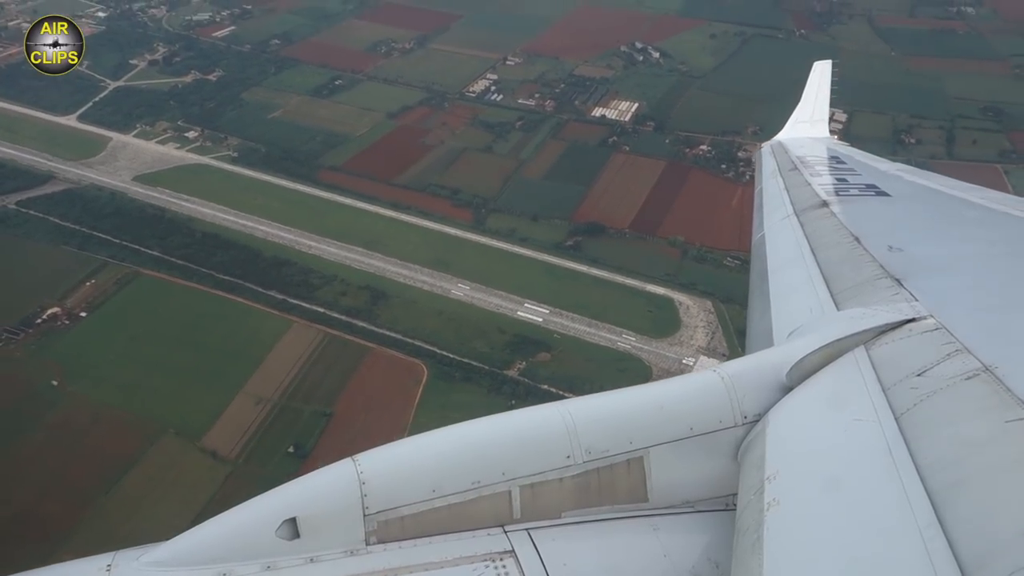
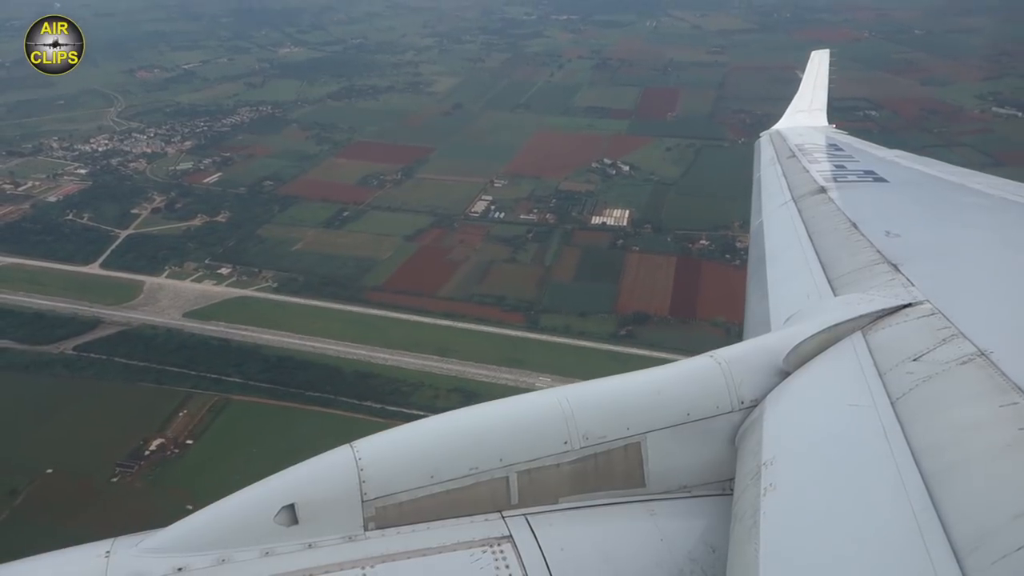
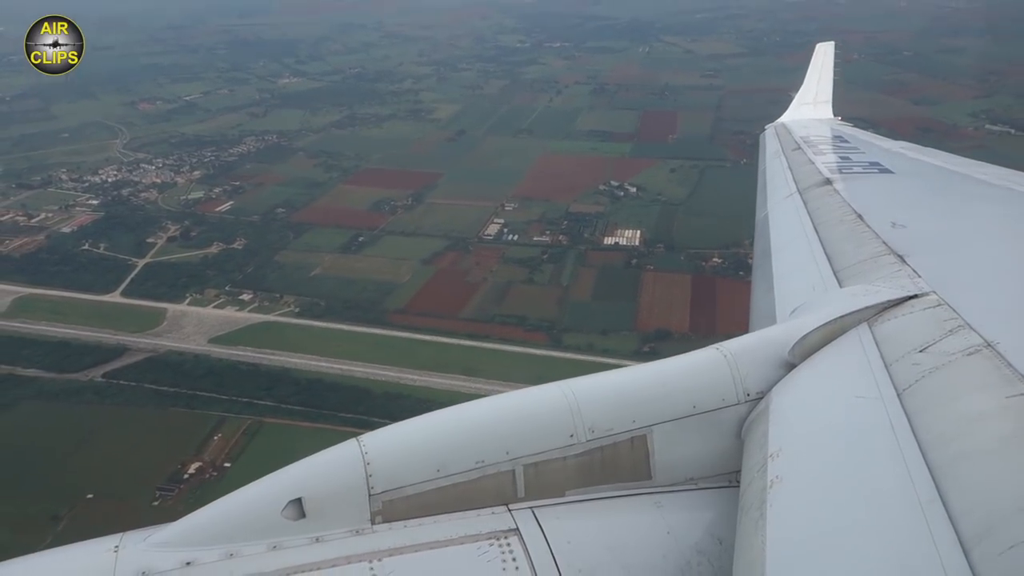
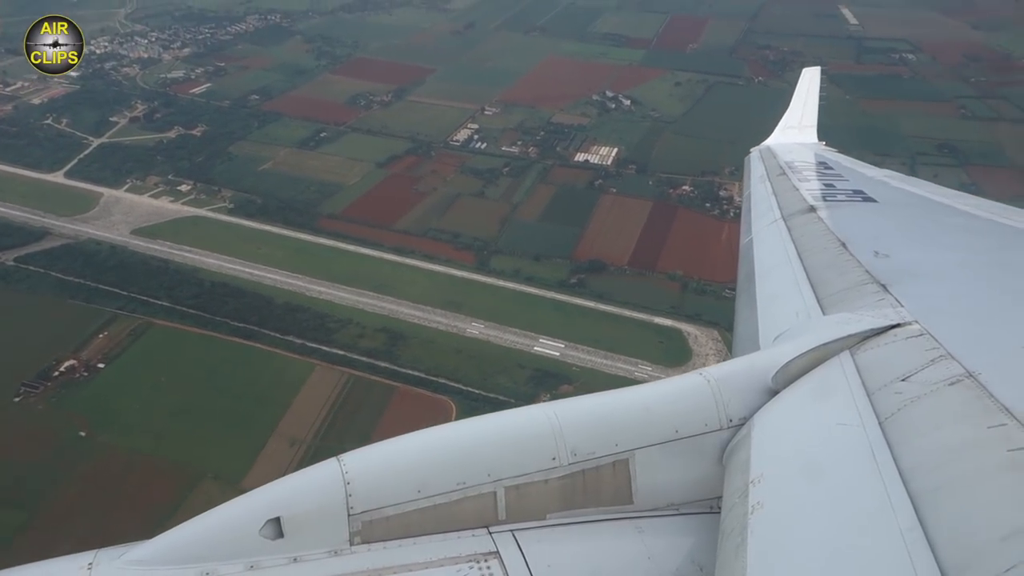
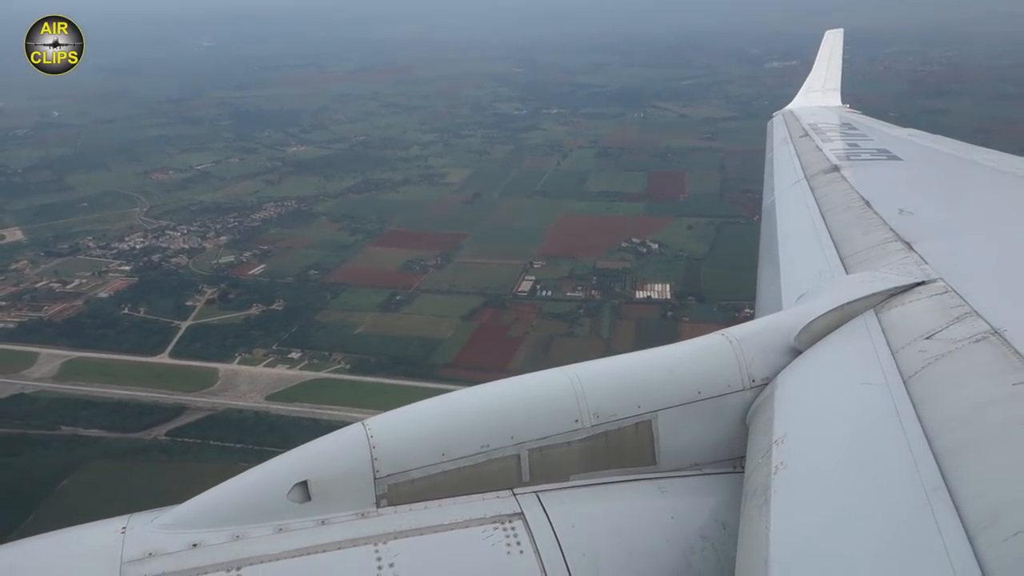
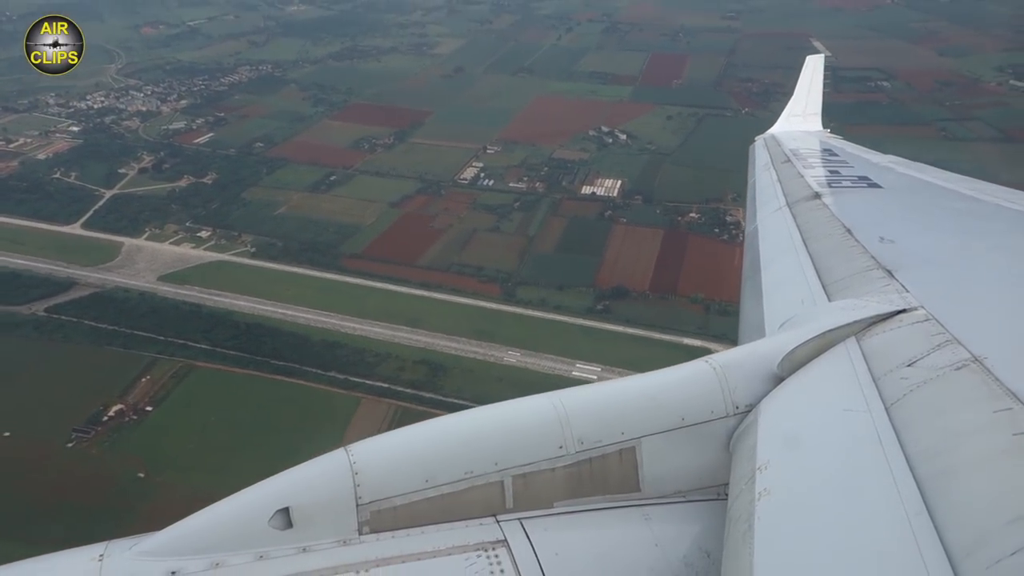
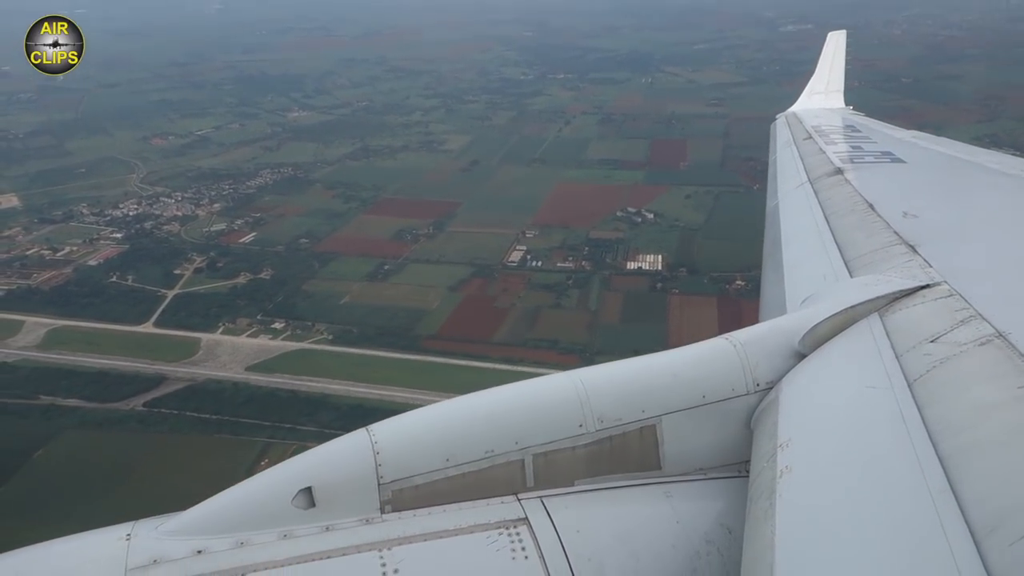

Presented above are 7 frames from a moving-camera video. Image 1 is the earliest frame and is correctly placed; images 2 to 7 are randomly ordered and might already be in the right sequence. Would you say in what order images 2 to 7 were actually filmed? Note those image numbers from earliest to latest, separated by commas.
4, 6, 2, 3, 7, 5
